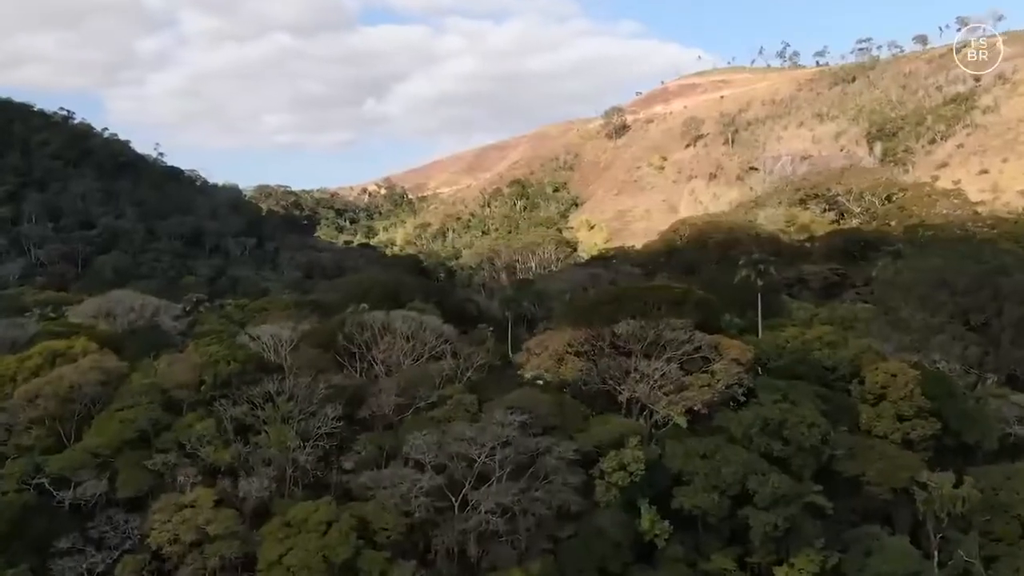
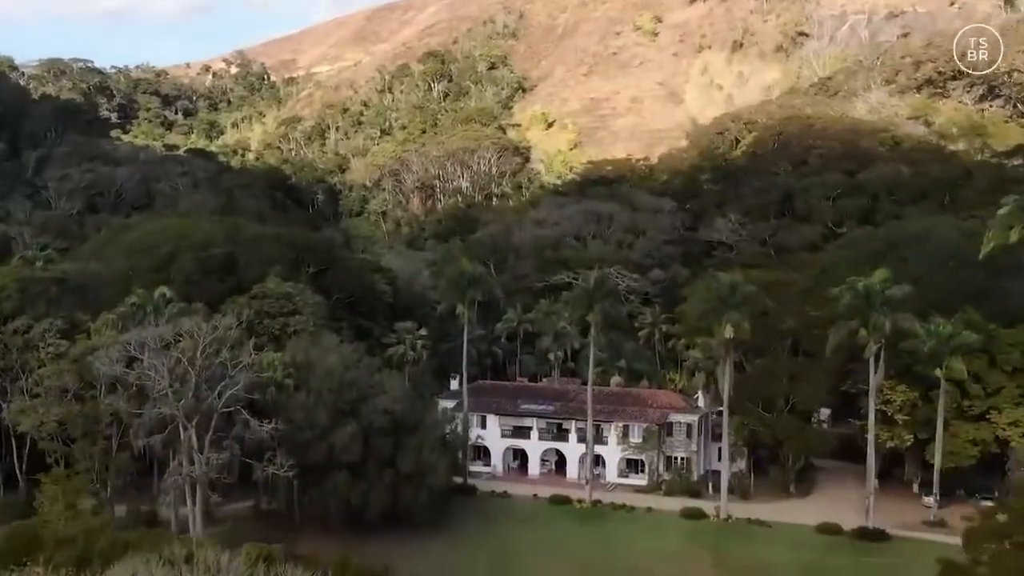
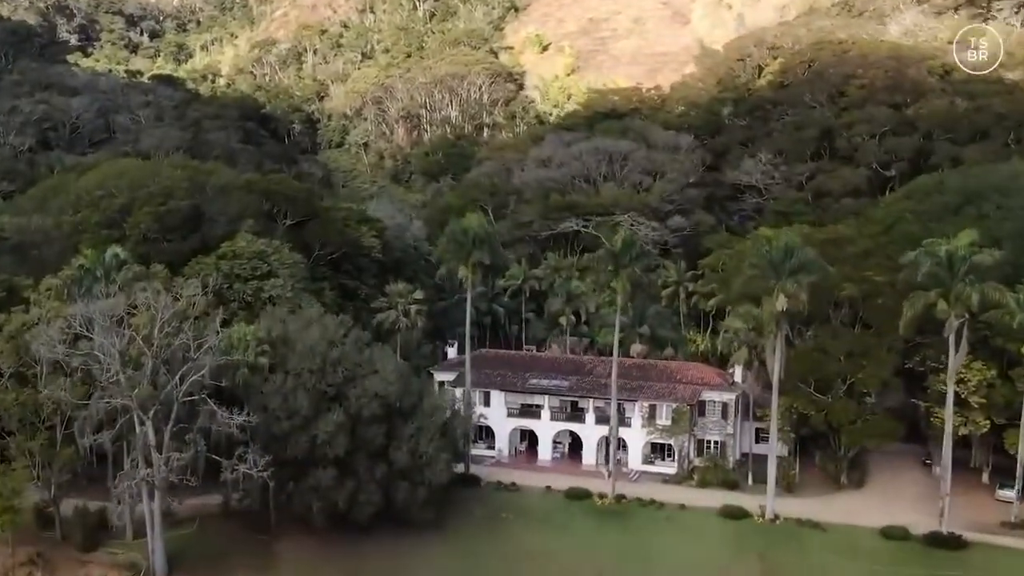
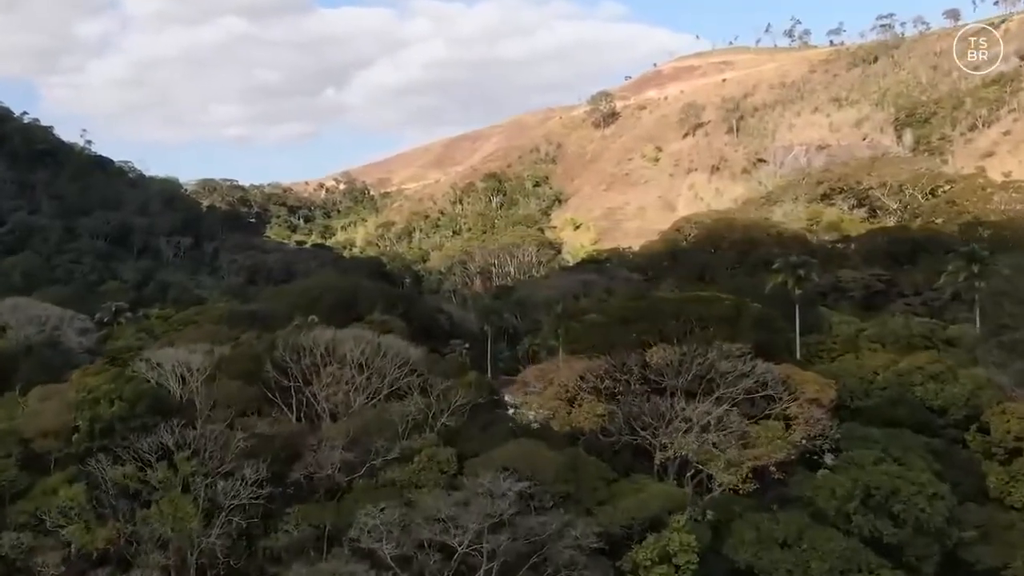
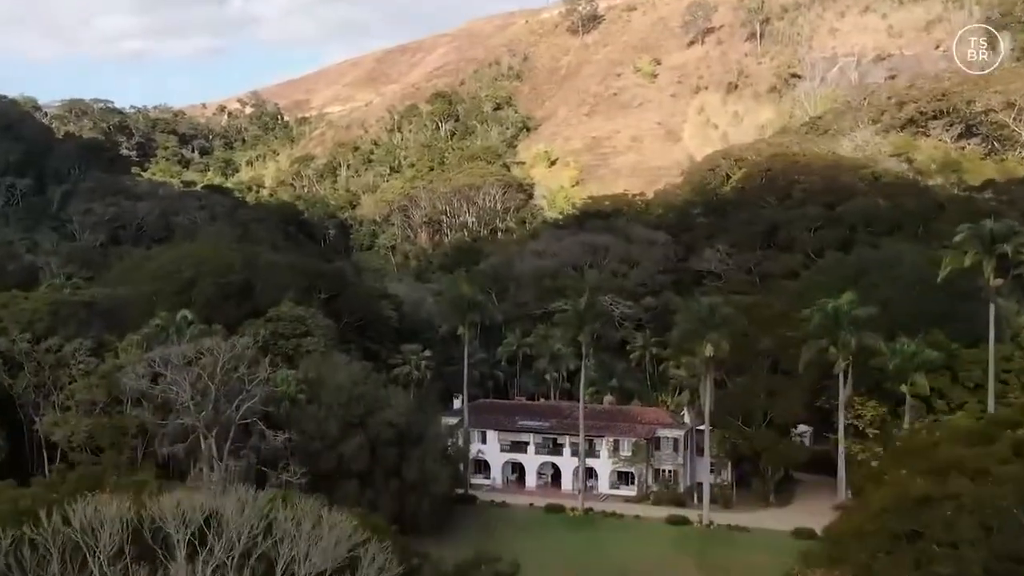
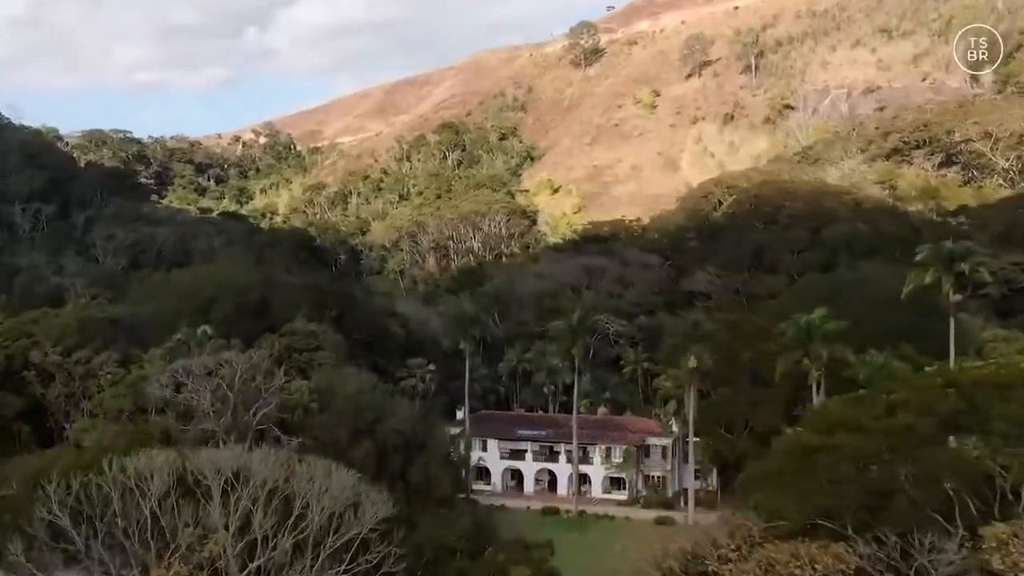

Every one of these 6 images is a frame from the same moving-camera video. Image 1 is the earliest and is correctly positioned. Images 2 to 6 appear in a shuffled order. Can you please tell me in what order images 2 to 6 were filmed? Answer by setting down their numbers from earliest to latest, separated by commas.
4, 6, 5, 2, 3
